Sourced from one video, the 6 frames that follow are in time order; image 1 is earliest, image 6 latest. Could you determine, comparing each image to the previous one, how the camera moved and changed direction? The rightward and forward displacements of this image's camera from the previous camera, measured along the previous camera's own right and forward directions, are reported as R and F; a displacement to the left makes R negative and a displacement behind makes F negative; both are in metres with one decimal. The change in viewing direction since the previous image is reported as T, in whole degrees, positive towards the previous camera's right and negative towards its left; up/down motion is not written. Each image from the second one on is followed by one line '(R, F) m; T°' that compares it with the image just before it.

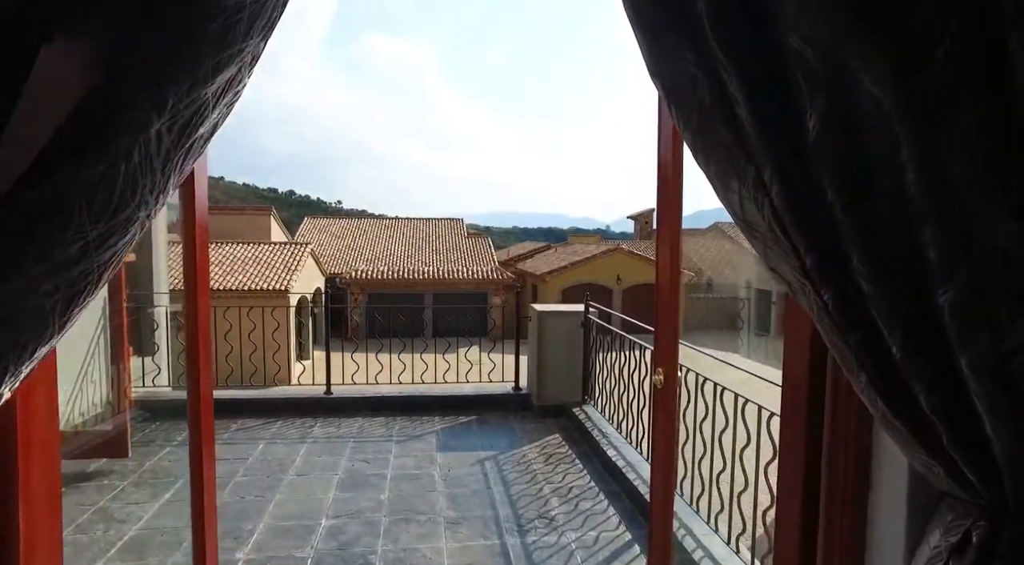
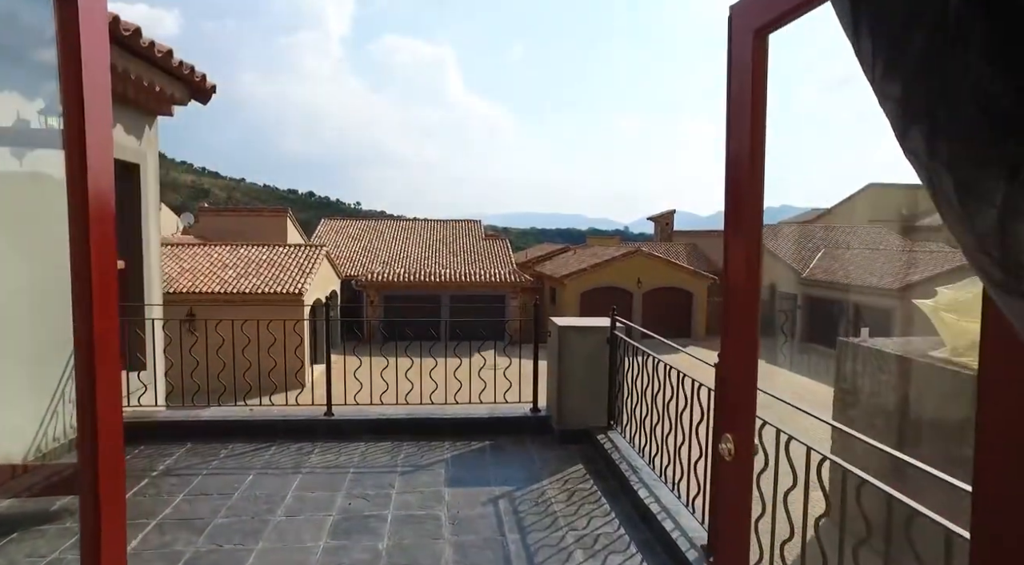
(0.0, +0.4) m; -2°
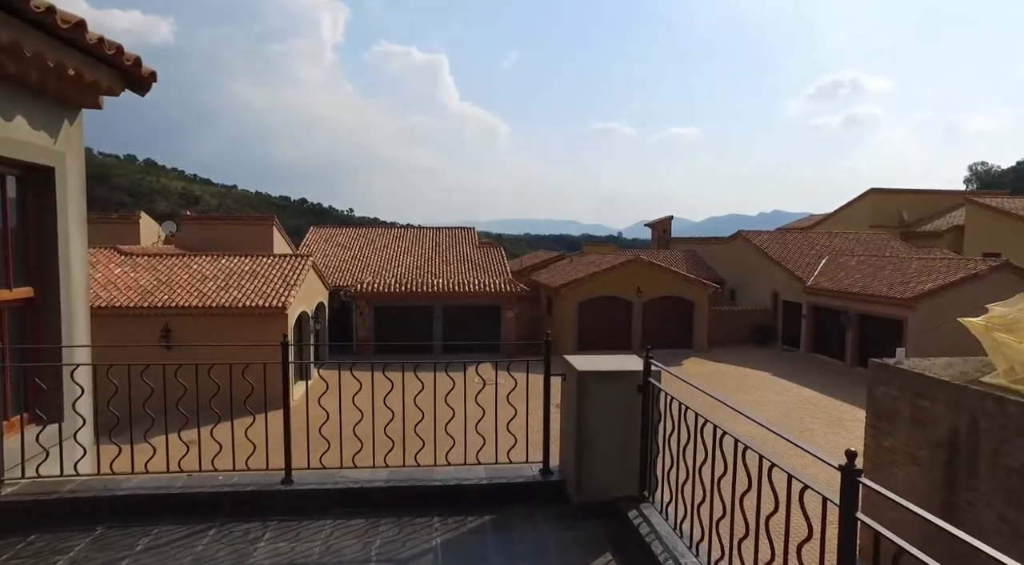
(-0.1, +0.8) m; +1°
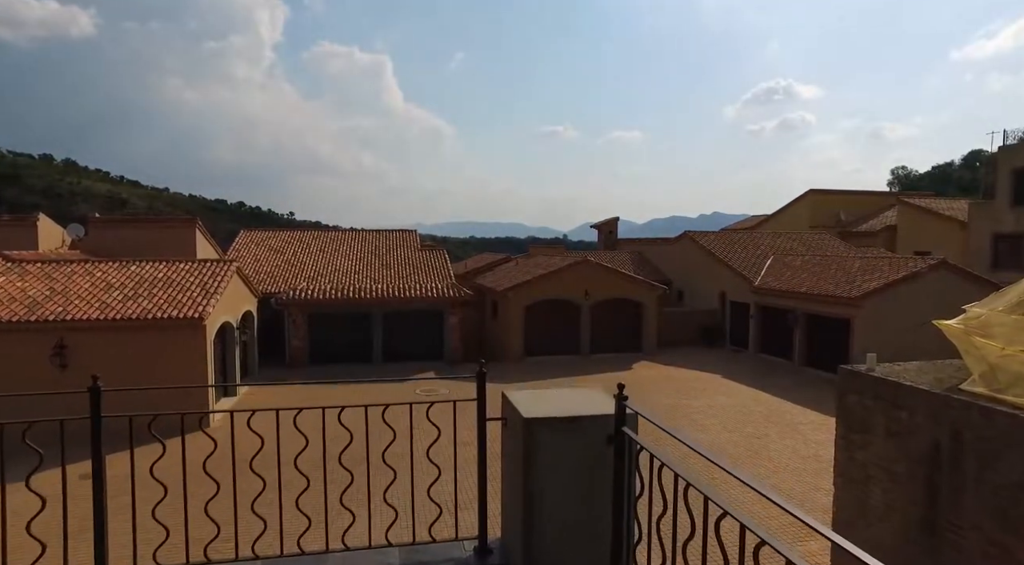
(+0.1, +0.9) m; +5°
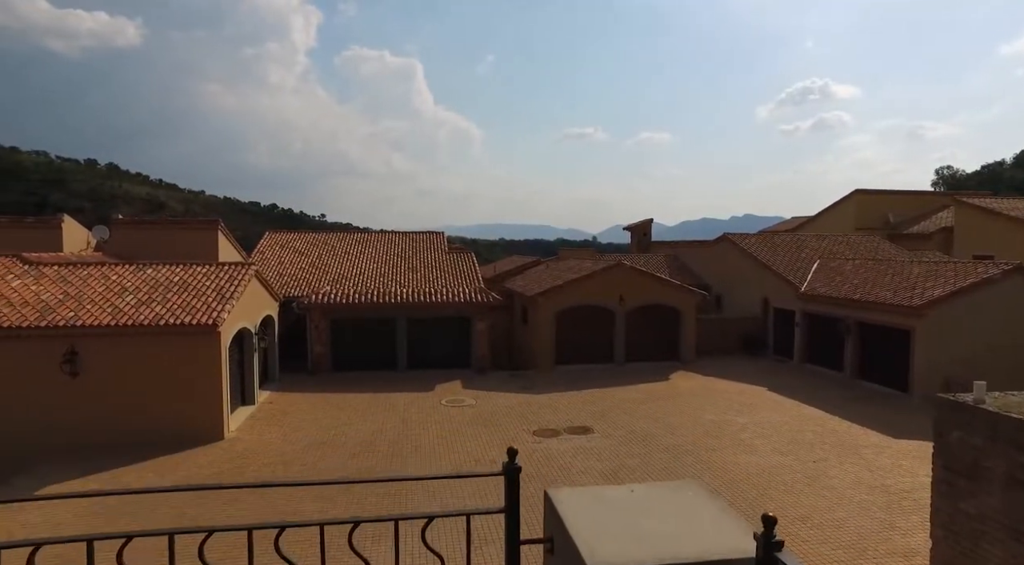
(-0.1, +1.0) m; -3°
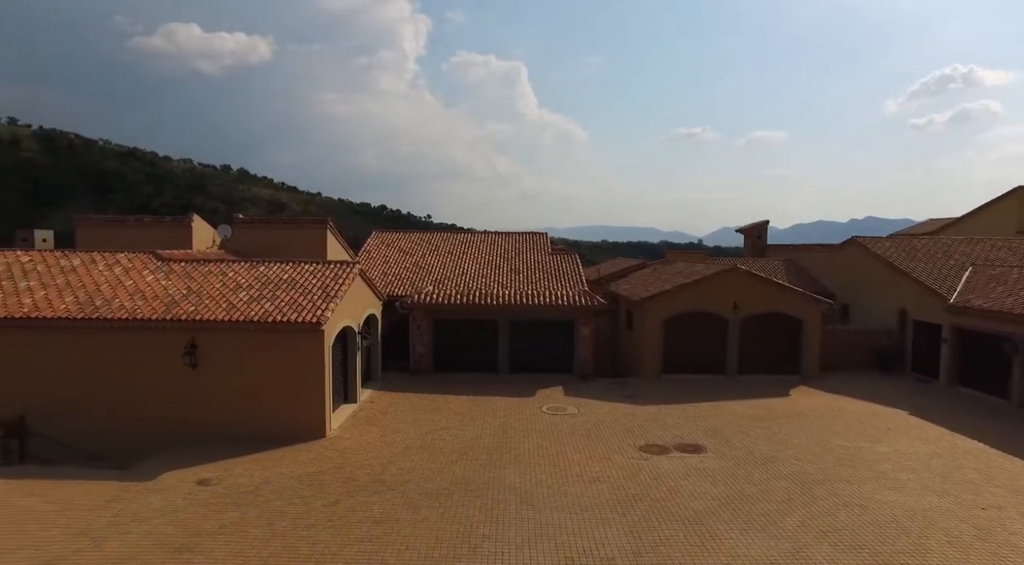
(-0.2, +0.7) m; -9°
